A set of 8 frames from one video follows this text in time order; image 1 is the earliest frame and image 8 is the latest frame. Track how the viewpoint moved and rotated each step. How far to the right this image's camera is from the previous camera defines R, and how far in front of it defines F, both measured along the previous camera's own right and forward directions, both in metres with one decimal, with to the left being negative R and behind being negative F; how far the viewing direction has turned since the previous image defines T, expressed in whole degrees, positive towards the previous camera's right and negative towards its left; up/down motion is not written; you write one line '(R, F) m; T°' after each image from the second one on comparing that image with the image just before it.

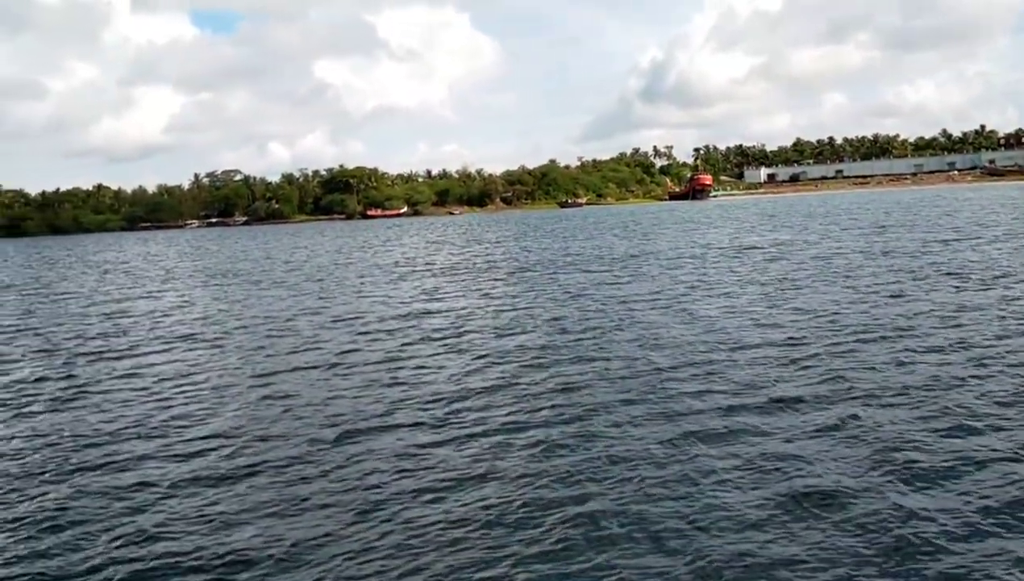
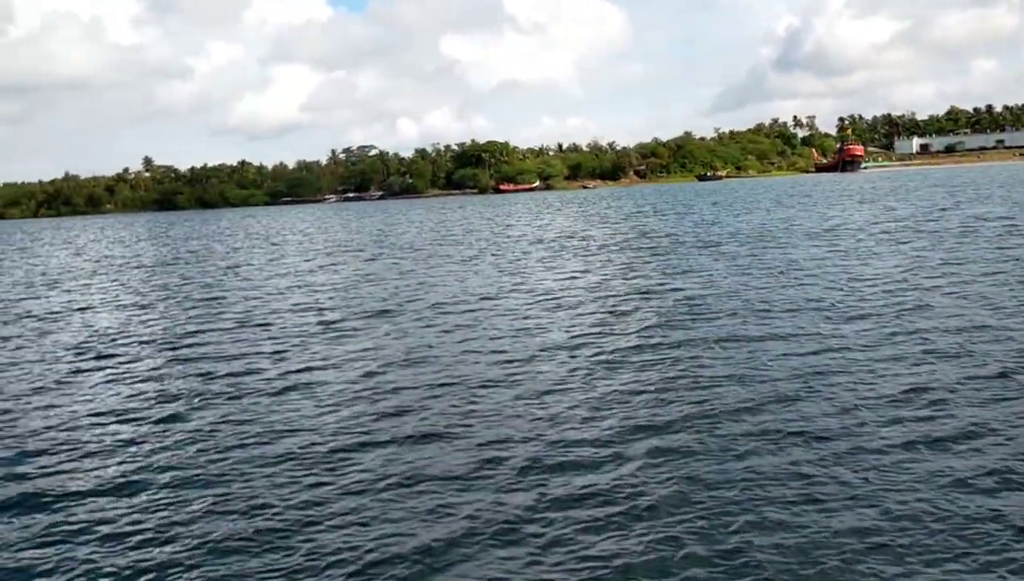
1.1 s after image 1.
(-2.5, +2.0) m; -8°
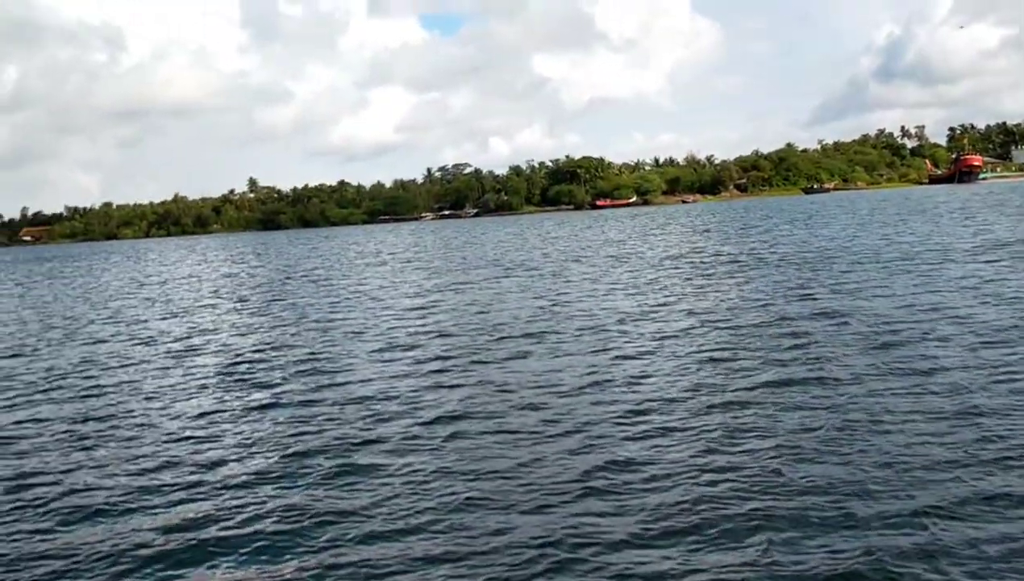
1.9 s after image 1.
(-1.6, +1.5) m; -6°
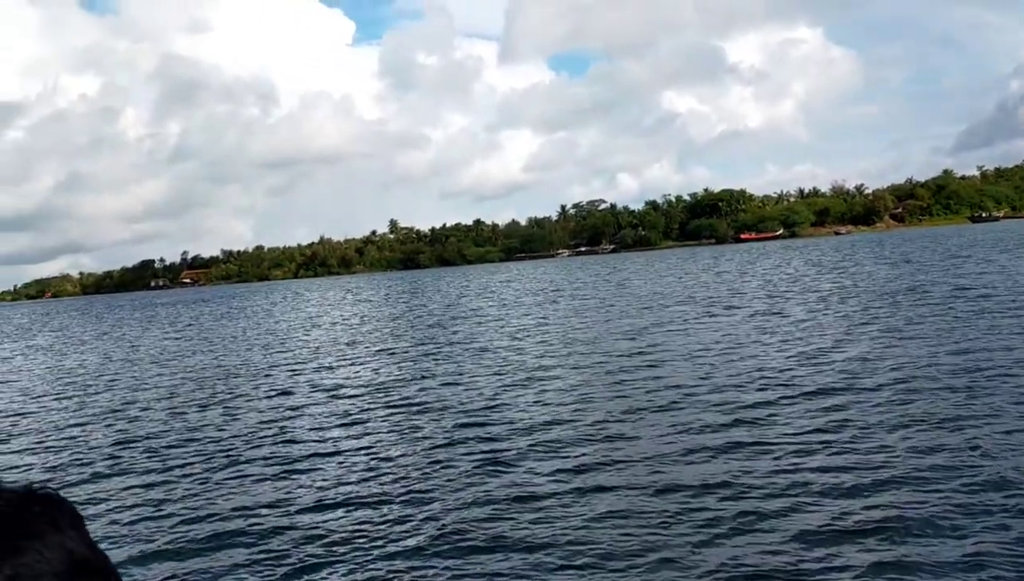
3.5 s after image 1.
(-3.1, +1.9) m; -8°
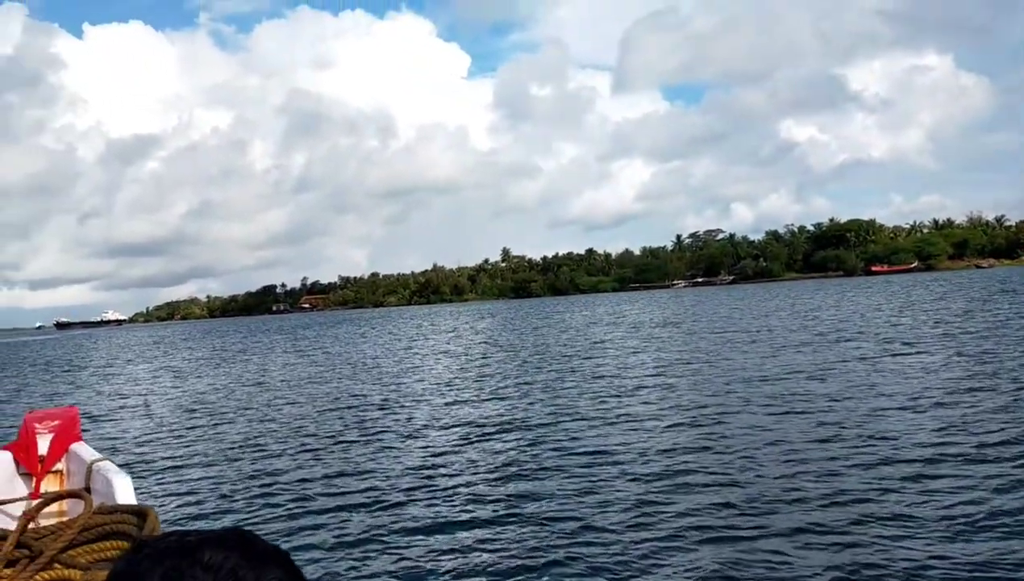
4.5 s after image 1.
(-2.1, +1.3) m; -7°
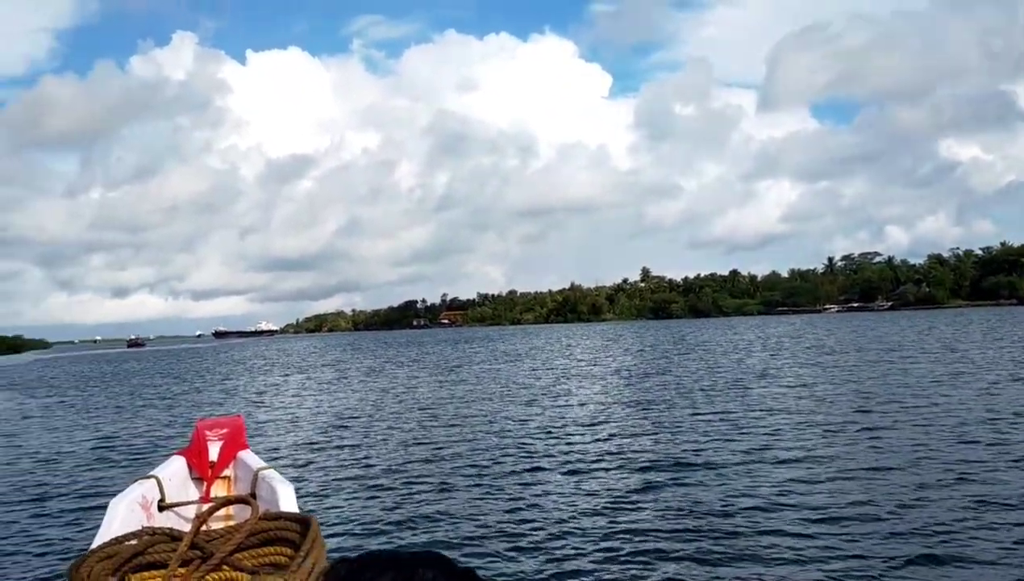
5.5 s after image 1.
(-2.0, +0.8) m; -8°
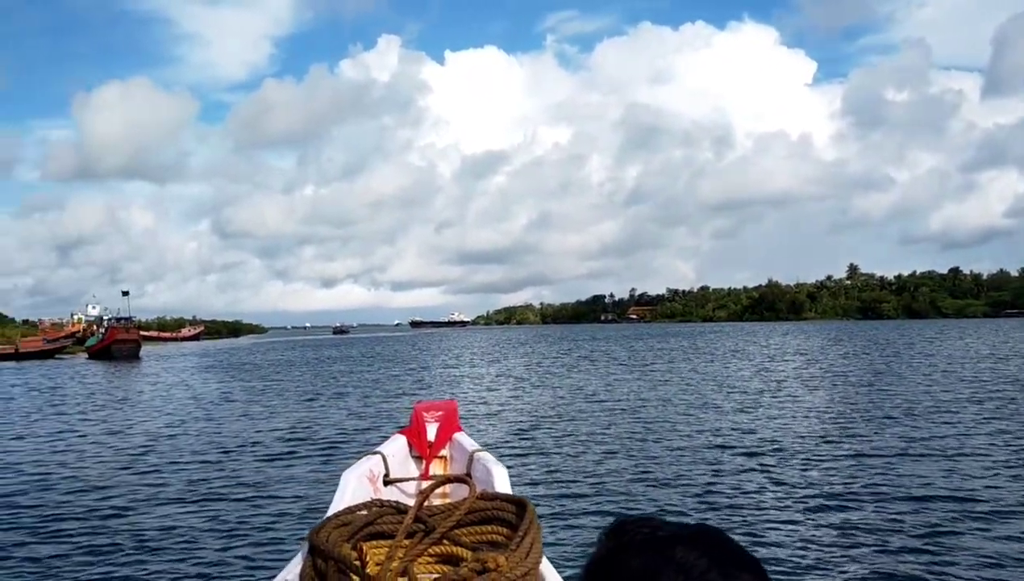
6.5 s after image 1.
(-2.6, -0.1) m; -12°
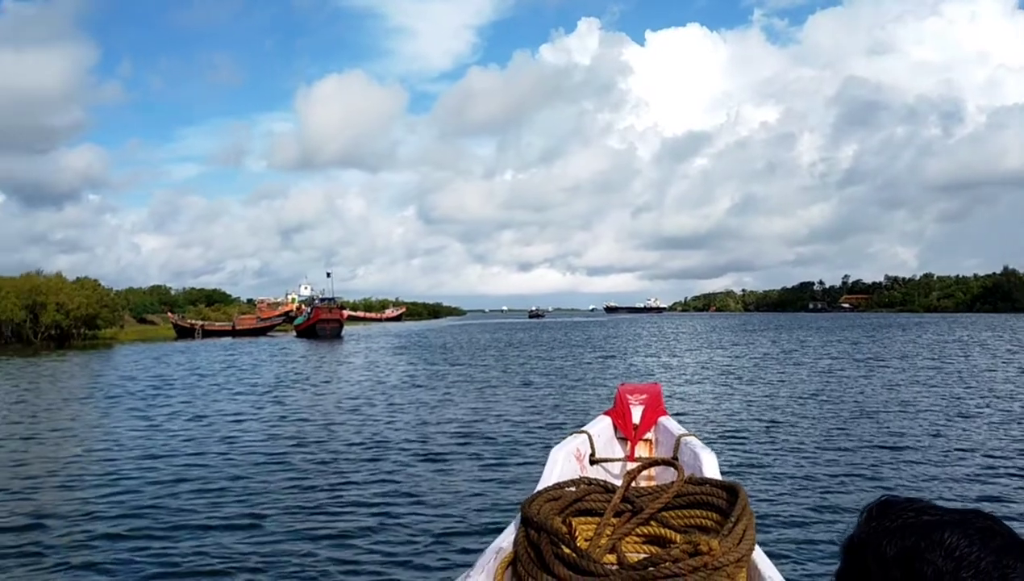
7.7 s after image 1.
(-1.4, +0.5) m; -12°
